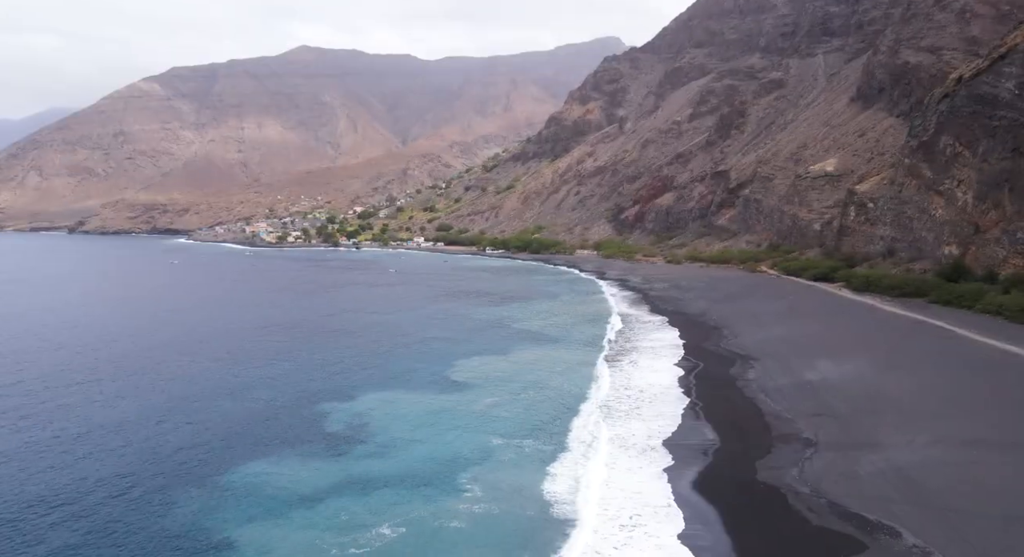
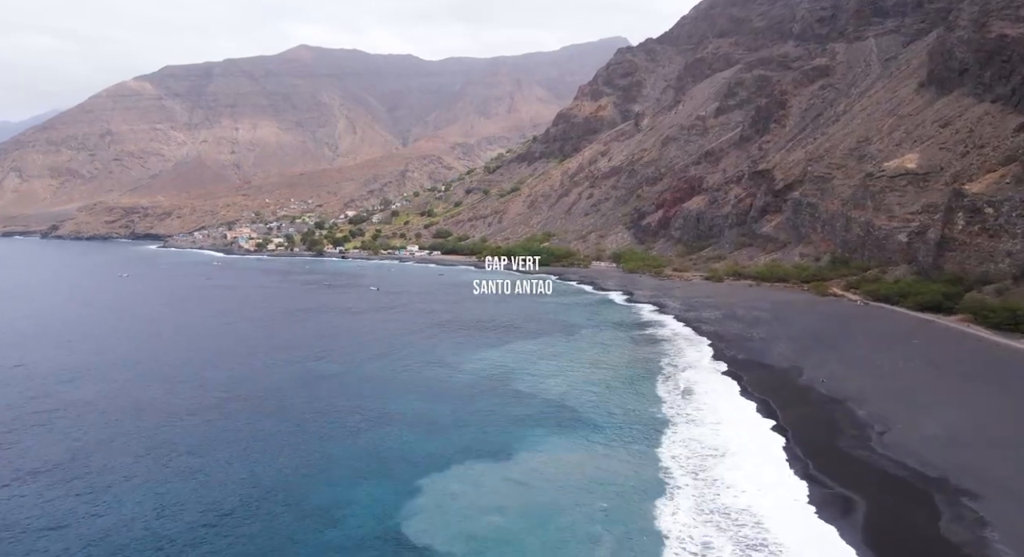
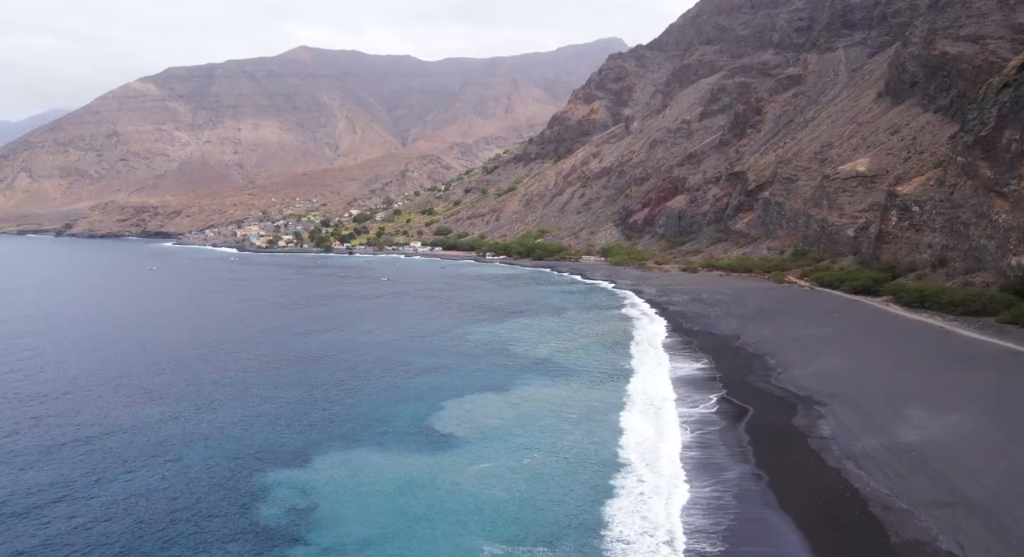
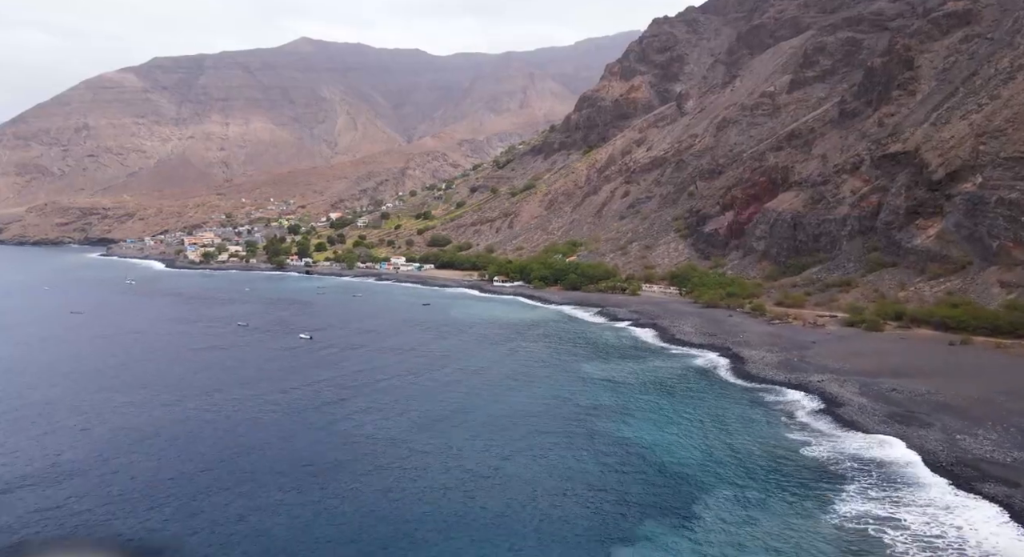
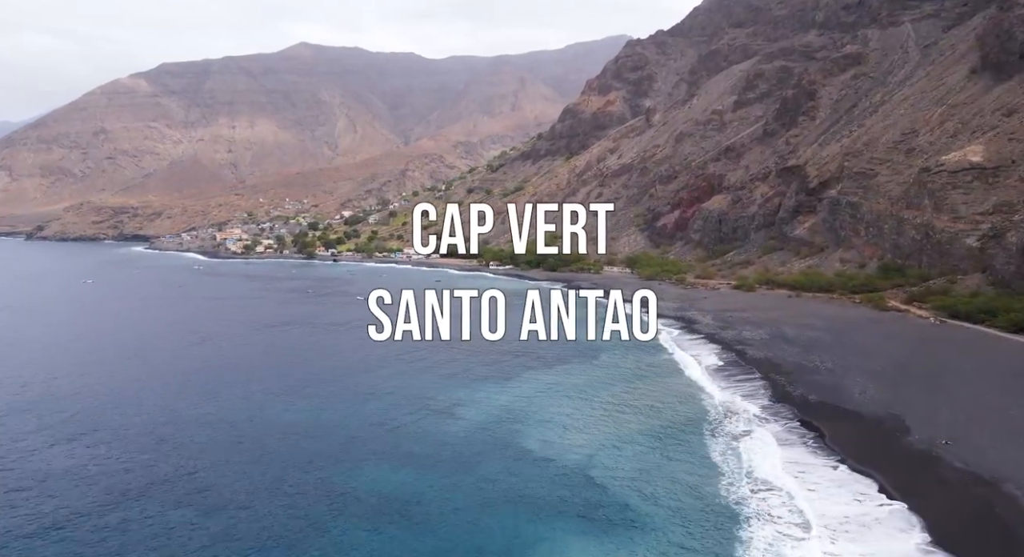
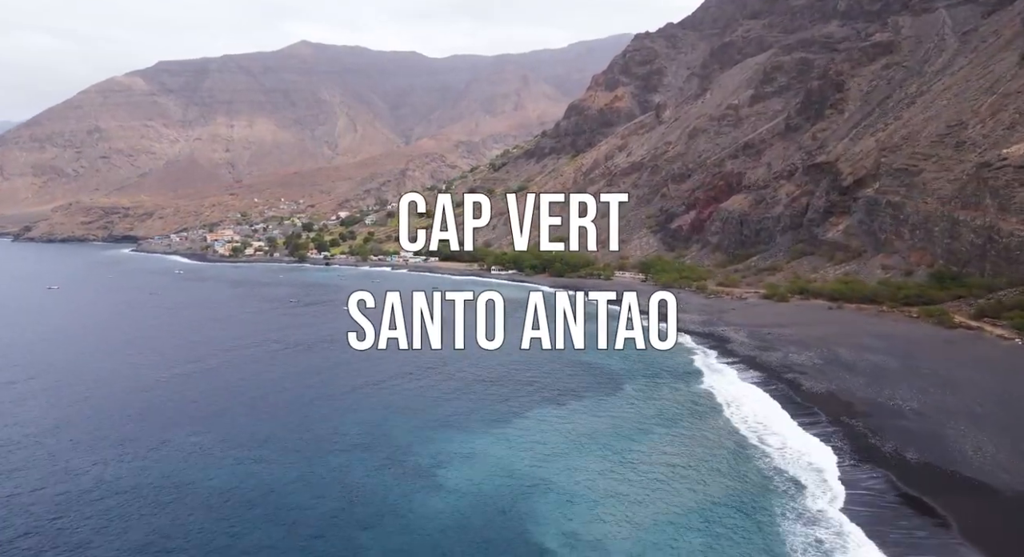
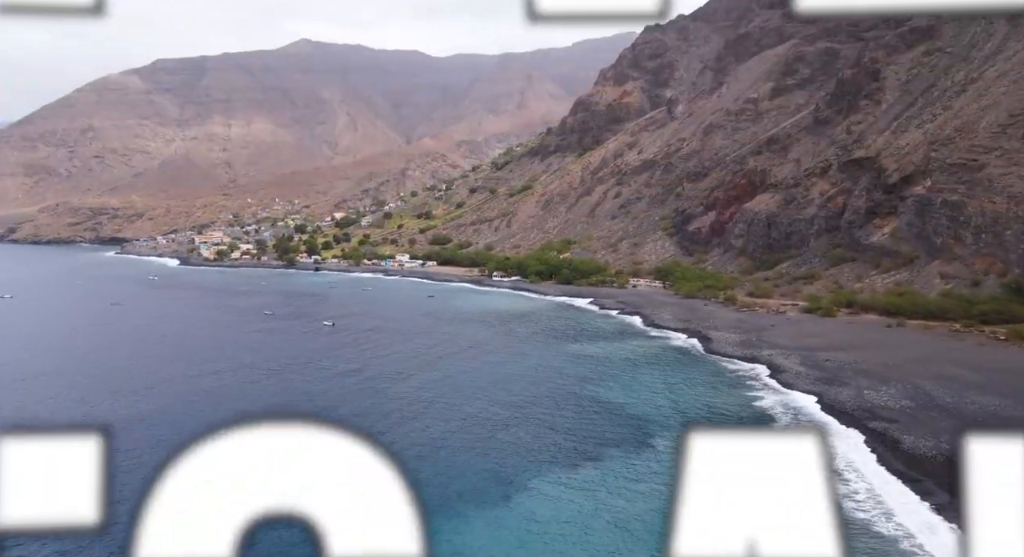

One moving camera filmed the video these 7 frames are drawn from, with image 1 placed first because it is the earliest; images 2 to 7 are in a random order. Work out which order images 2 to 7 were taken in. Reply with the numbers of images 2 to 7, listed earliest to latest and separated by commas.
3, 2, 5, 6, 7, 4
